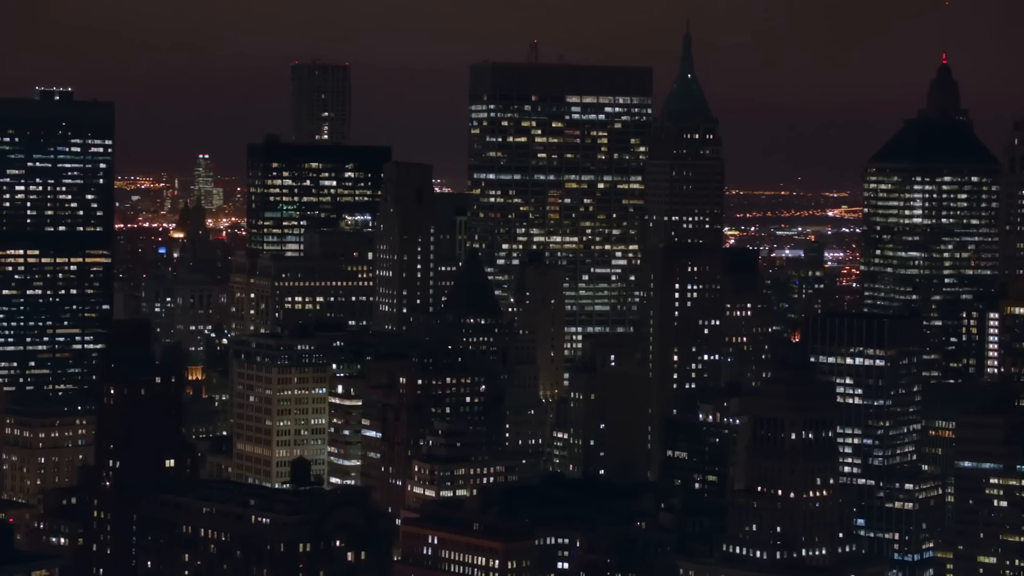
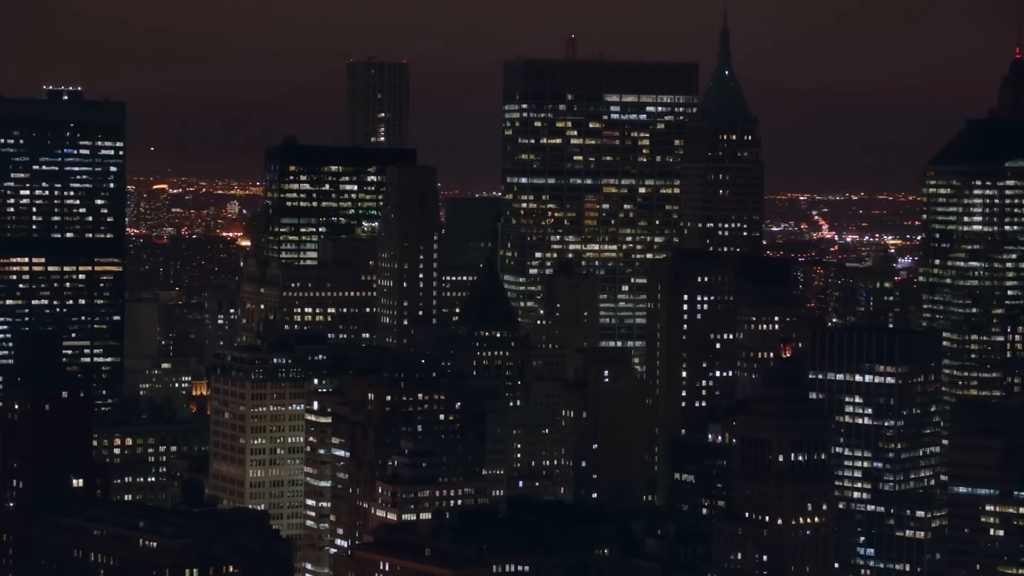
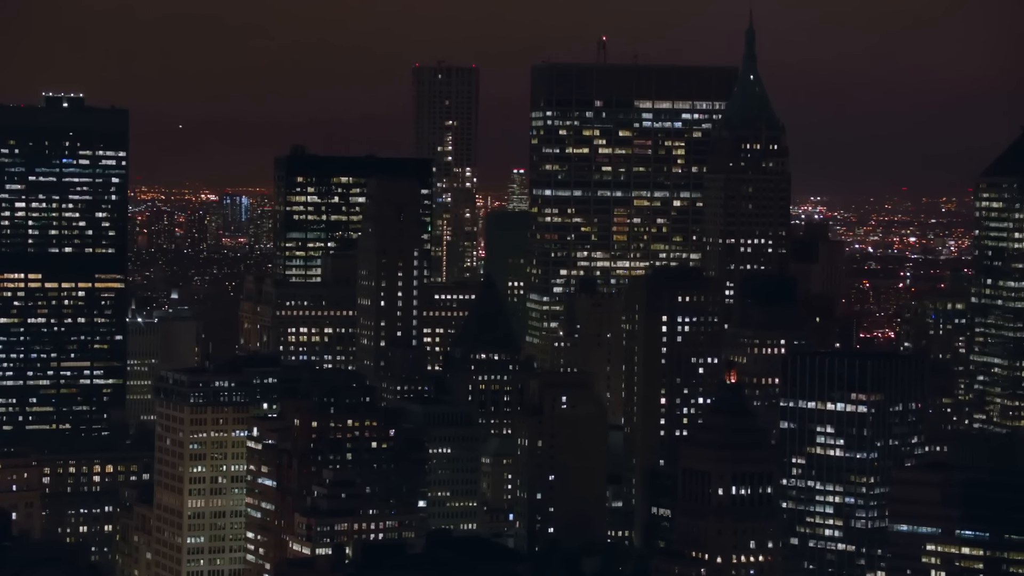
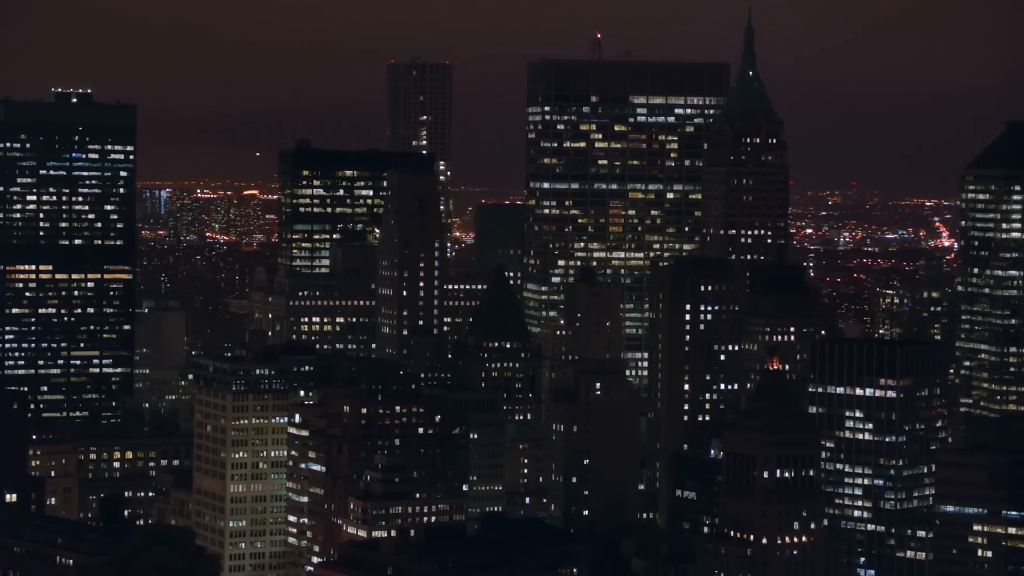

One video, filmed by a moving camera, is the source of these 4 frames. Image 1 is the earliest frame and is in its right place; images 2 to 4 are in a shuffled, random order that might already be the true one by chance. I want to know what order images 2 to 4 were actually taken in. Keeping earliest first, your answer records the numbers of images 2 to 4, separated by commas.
2, 4, 3
